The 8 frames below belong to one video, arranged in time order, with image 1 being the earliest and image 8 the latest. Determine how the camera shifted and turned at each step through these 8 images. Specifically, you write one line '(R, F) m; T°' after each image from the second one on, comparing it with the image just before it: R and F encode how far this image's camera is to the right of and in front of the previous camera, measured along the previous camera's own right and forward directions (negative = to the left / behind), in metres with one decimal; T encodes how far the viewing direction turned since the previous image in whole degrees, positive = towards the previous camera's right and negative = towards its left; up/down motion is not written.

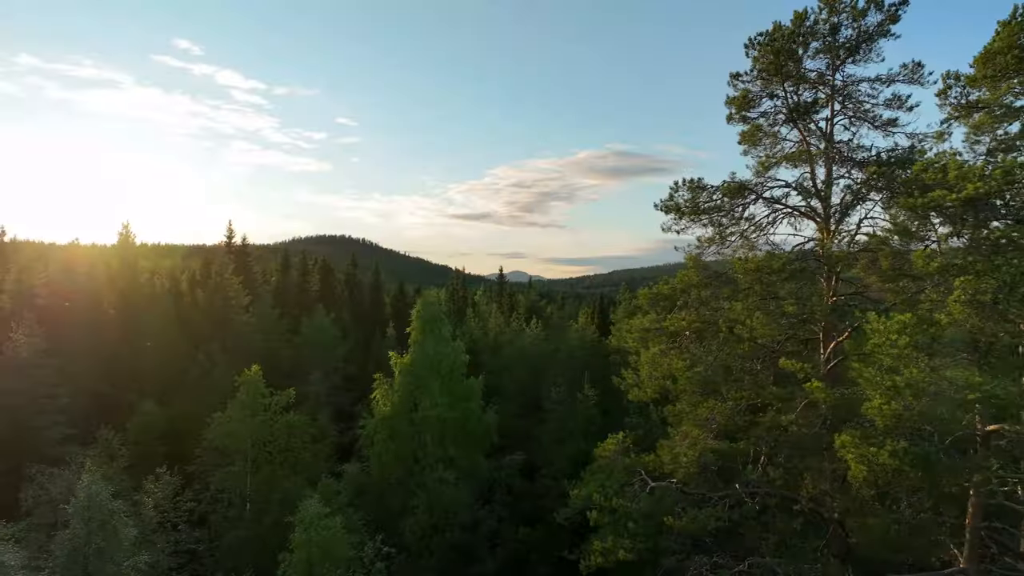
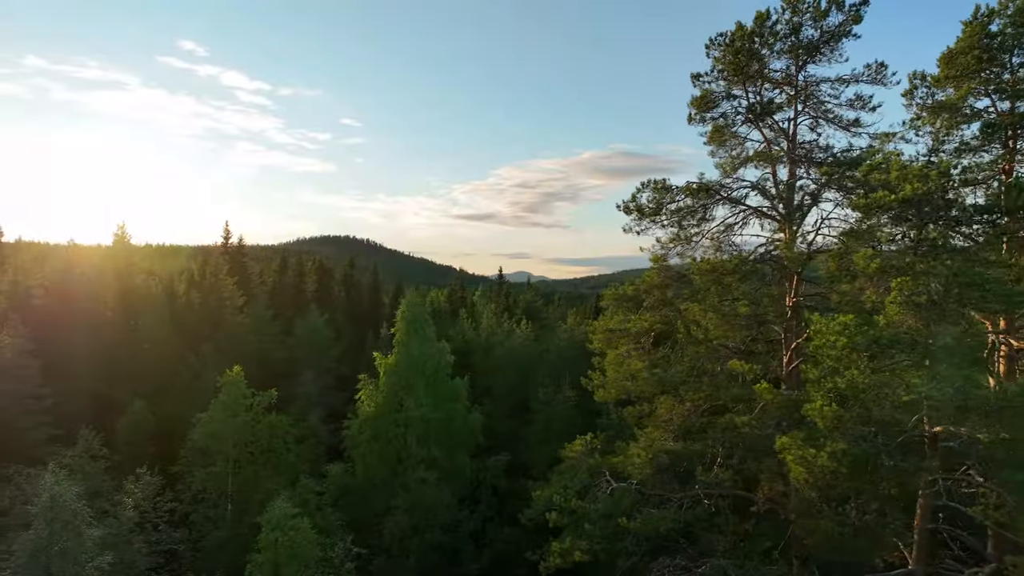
(+0.7, 0.0) m; 0°
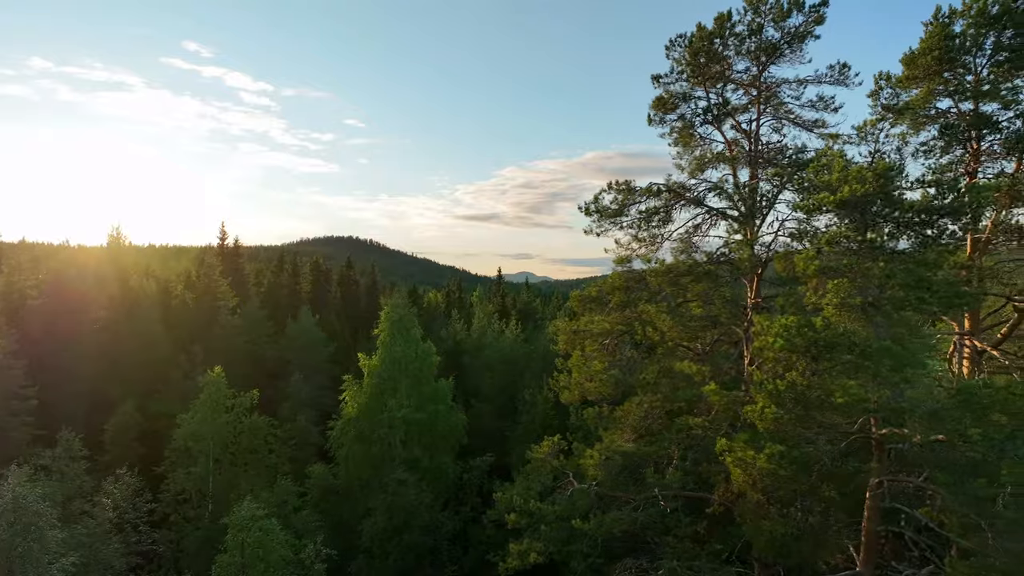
(+0.7, 0.0) m; 0°
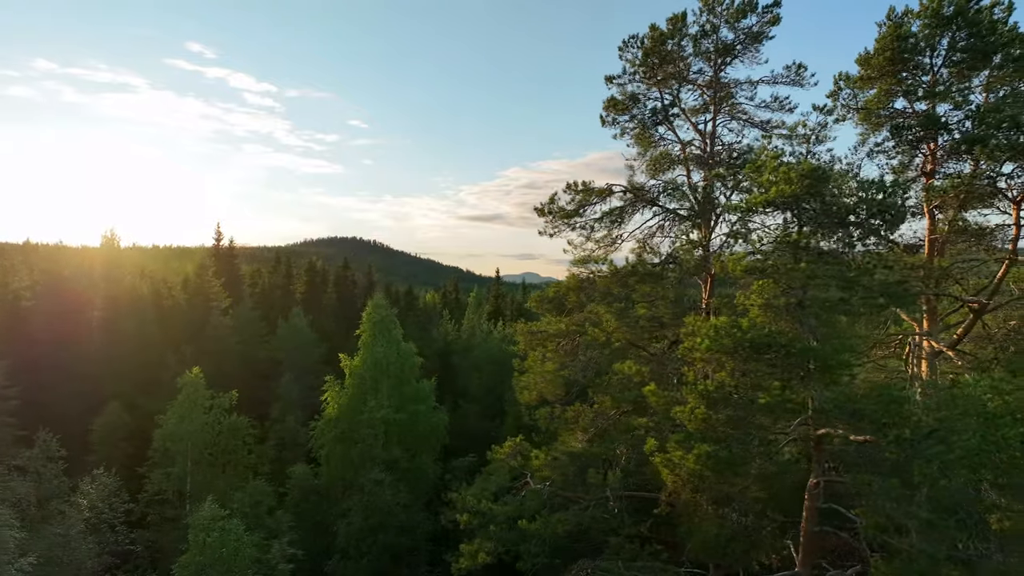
(+0.8, 0.0) m; 0°
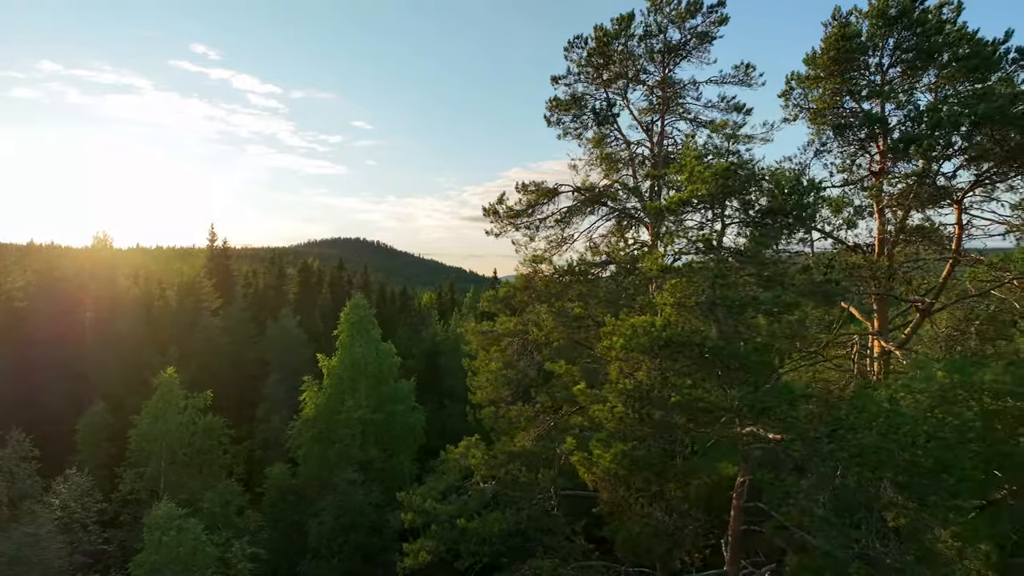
(+0.9, 0.0) m; 0°
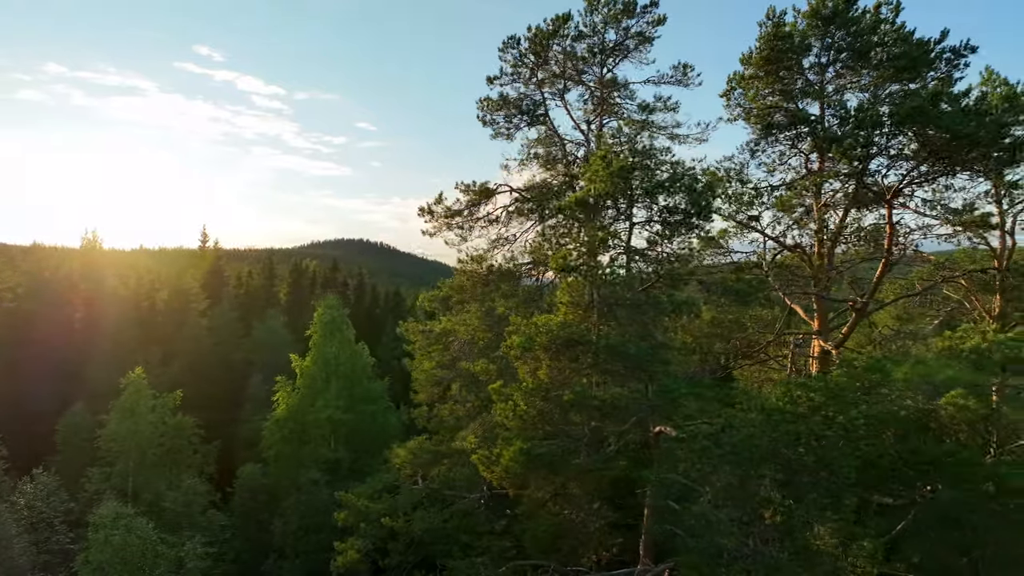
(+1.1, 0.0) m; 0°
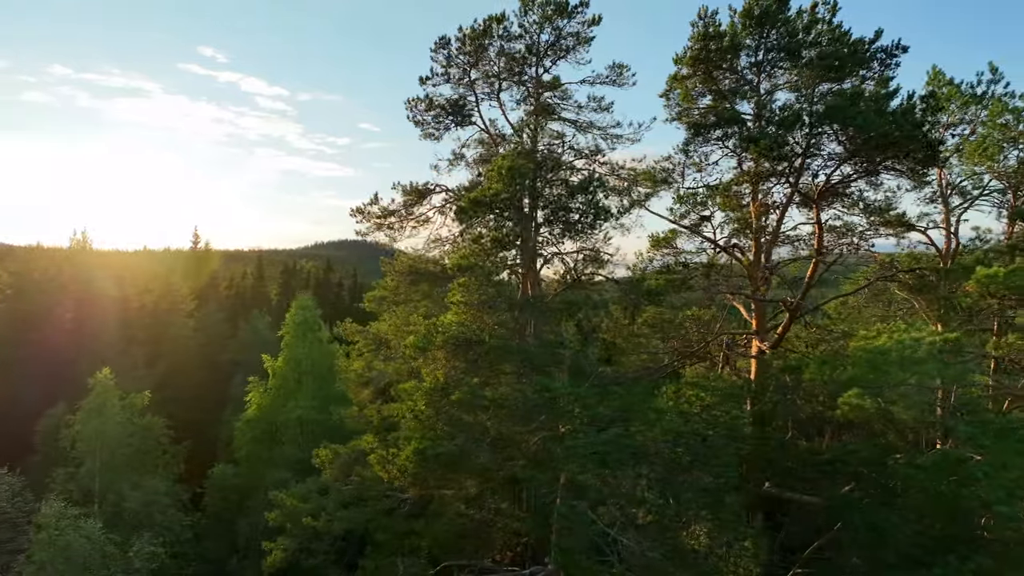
(+1.1, 0.0) m; 0°
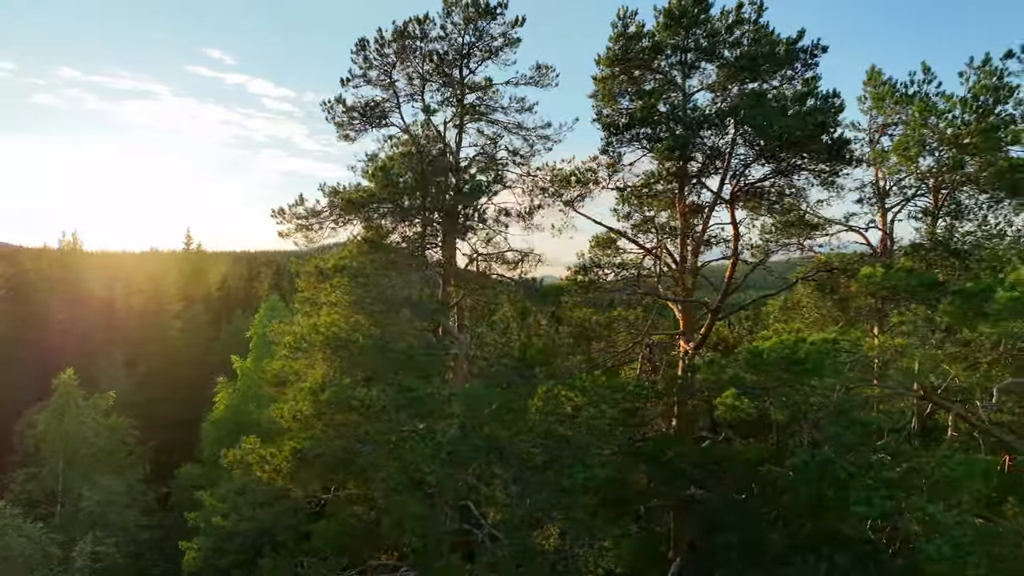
(+1.4, 0.0) m; 0°
